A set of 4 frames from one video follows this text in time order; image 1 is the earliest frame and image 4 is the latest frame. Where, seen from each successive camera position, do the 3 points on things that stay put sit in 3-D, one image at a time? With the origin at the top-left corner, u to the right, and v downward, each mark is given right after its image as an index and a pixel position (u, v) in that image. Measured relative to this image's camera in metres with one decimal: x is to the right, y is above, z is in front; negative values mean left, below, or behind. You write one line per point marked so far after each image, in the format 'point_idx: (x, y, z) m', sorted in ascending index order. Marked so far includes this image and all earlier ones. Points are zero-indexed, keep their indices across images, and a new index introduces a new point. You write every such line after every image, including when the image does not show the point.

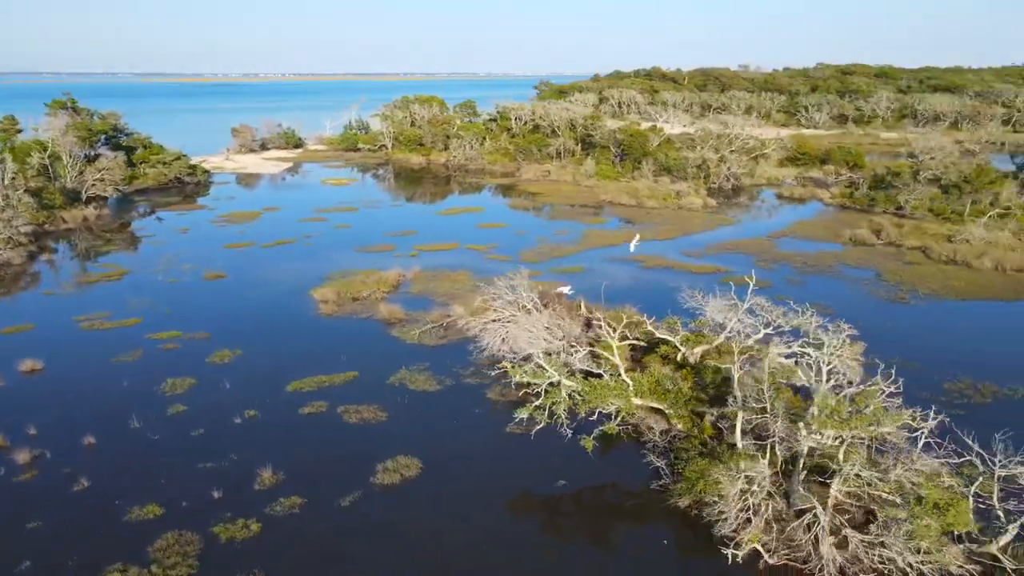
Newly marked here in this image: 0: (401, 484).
0: (-2.4, -4.6, +17.1) m
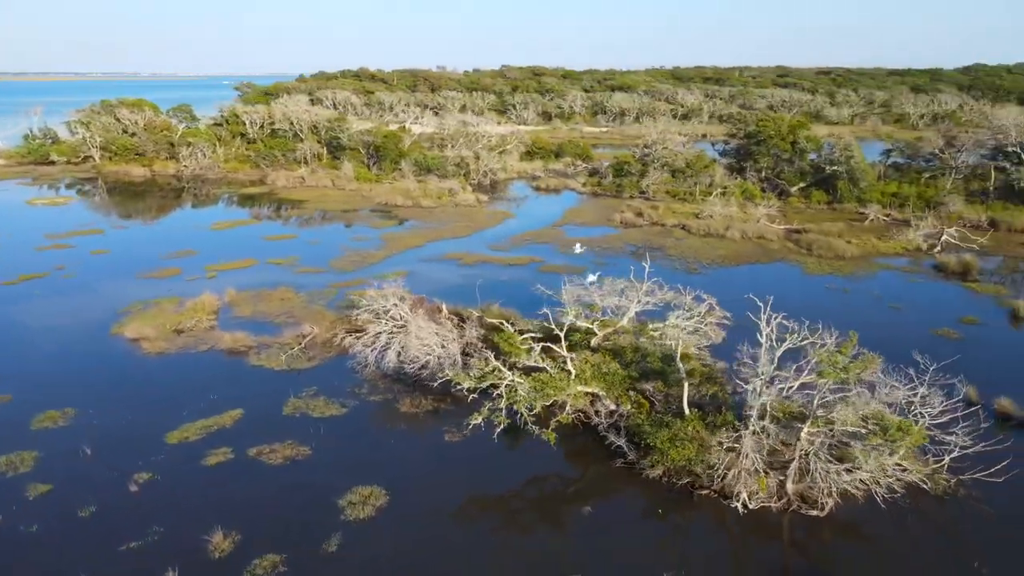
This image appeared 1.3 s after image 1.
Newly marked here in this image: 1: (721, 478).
0: (-3.1, -5.0, +16.0) m
1: (+4.7, -4.2, +15.9) m
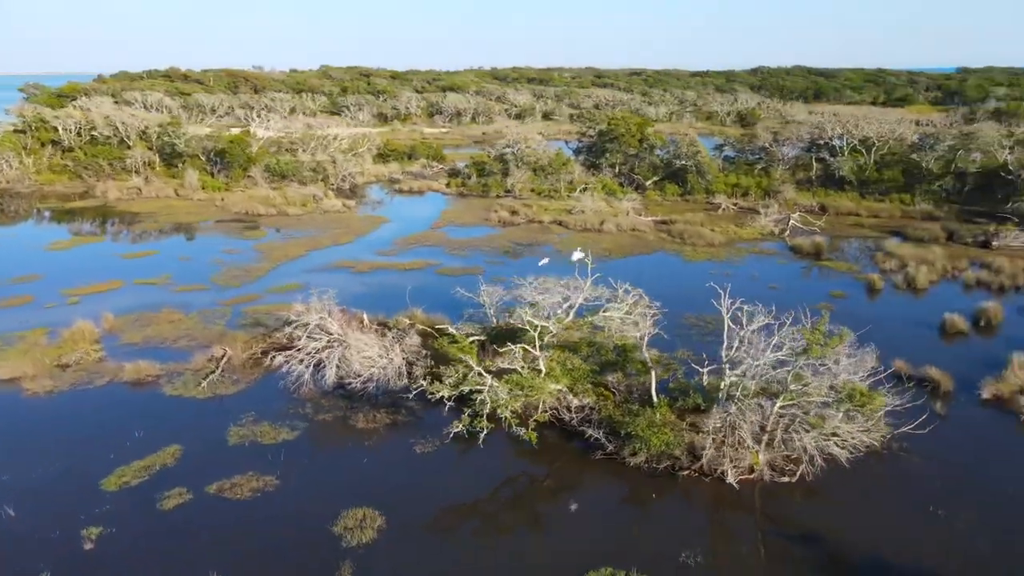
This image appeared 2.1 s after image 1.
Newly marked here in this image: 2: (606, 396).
0: (-3.1, -5.3, +15.2) m
1: (+4.4, -4.0, +16.9) m
2: (+2.4, -2.8, +18.7) m
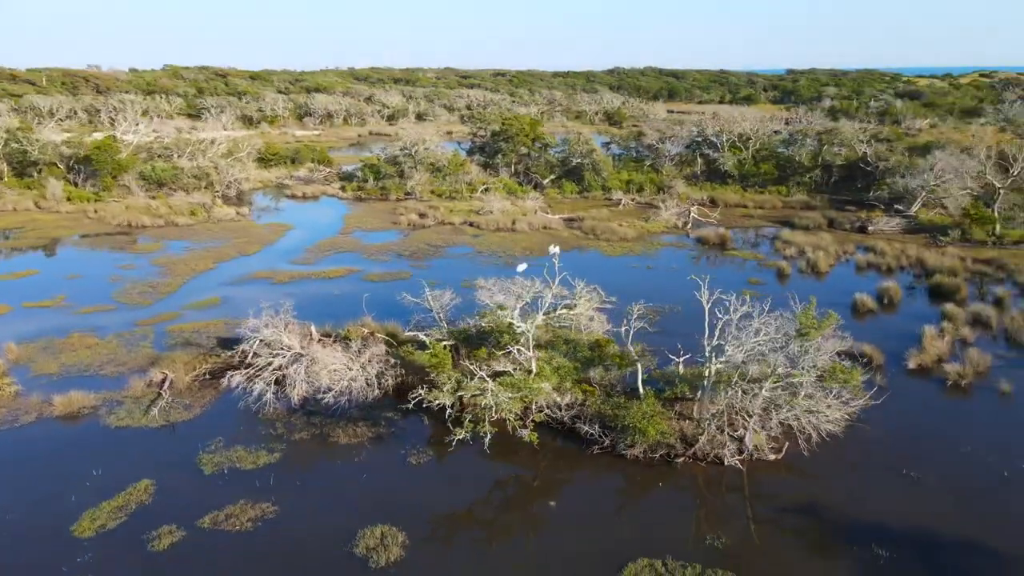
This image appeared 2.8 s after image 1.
0: (-2.6, -5.4, +14.7) m
1: (+4.4, -3.8, +17.7) m
2: (+2.1, -2.7, +19.1) m
